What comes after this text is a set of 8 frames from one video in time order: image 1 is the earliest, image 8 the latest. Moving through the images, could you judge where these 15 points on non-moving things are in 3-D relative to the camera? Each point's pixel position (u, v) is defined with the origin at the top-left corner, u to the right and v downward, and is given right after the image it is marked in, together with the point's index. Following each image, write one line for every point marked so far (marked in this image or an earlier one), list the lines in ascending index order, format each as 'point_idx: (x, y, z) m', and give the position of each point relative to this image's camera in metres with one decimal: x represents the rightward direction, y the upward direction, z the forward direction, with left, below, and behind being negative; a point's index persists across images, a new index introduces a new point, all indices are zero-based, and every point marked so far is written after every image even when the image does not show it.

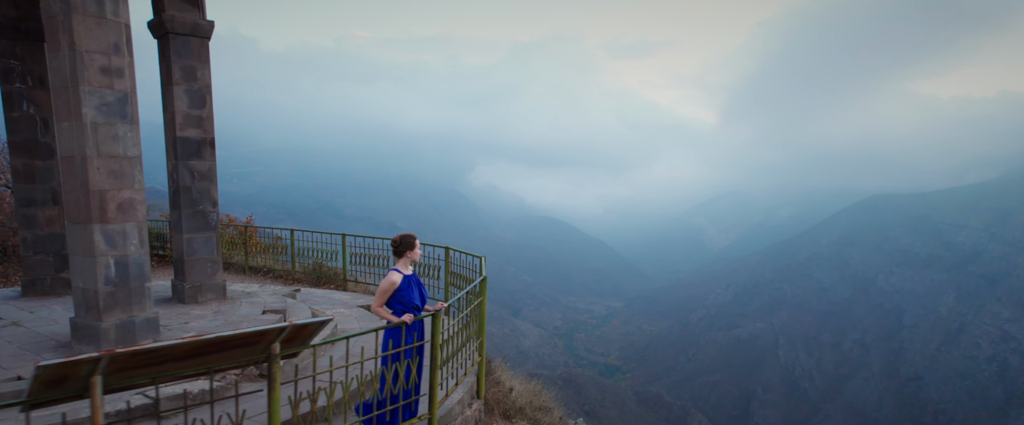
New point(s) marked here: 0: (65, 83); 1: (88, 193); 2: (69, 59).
0: (-4.0, +1.2, +5.2) m
1: (-3.8, +0.2, +5.2) m
2: (-3.9, +1.4, +5.1) m
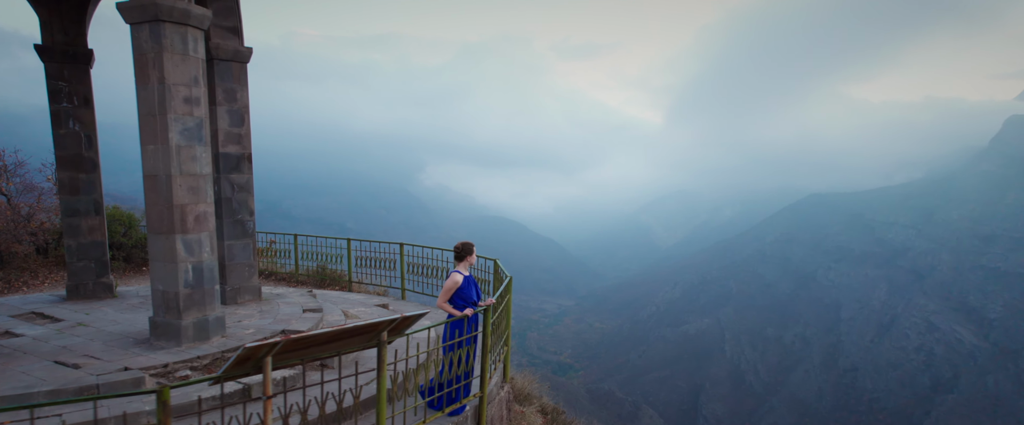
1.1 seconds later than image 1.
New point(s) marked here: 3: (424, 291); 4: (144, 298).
0: (-3.7, +1.0, +5.9) m
1: (-3.5, +0.1, +6.0) m
2: (-3.6, +1.2, +5.9) m
3: (-1.6, -1.4, +10.3) m
4: (-5.4, -1.2, +8.4) m
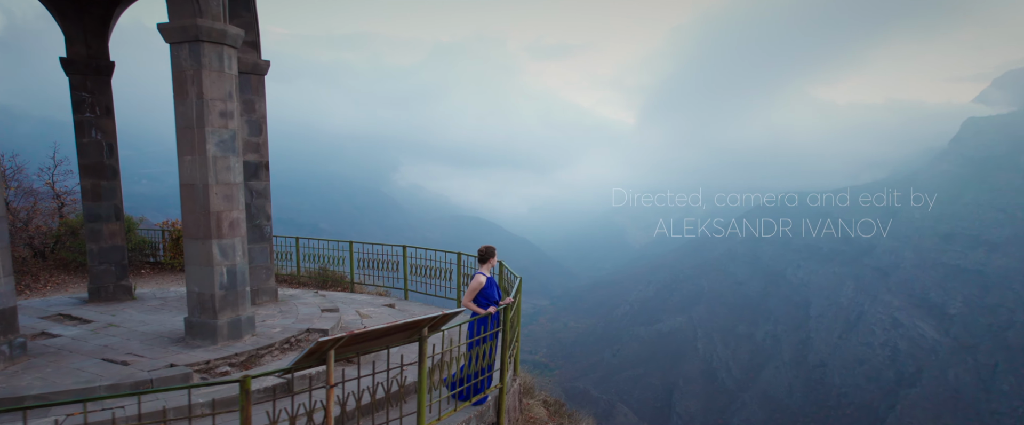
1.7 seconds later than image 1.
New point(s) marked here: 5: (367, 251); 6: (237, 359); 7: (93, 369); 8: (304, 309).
0: (-3.5, +1.0, +6.3) m
1: (-3.4, 0.0, +6.4) m
2: (-3.5, +1.2, +6.3) m
3: (-1.6, -1.5, +10.8) m
4: (-5.3, -1.3, +8.8) m
5: (-3.0, -0.8, +11.9) m
6: (-3.0, -1.6, +6.3) m
7: (-4.1, -1.5, +5.7) m
8: (-2.9, -1.4, +8.1) m
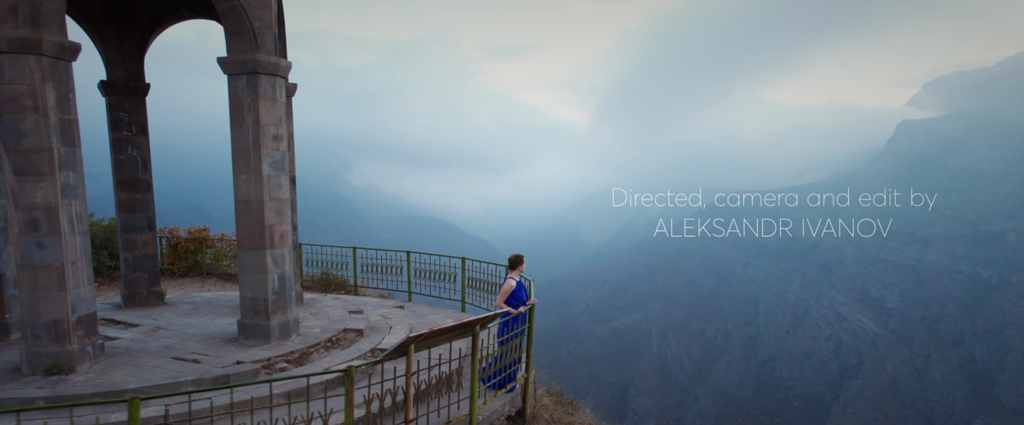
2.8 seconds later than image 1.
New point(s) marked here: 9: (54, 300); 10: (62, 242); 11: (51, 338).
0: (-3.2, +0.8, +7.1) m
1: (-3.1, -0.2, +7.1) m
2: (-3.2, +1.0, +7.1) m
3: (-1.7, -1.6, +11.6) m
4: (-5.2, -1.5, +9.4) m
5: (-3.1, -1.0, +12.7) m
6: (-2.7, -1.7, +7.0) m
7: (-3.8, -1.7, +6.4) m
8: (-2.8, -1.5, +8.9) m
9: (-4.8, -0.9, +6.1) m
10: (-4.7, -0.3, +6.1) m
11: (-4.9, -1.3, +6.1) m
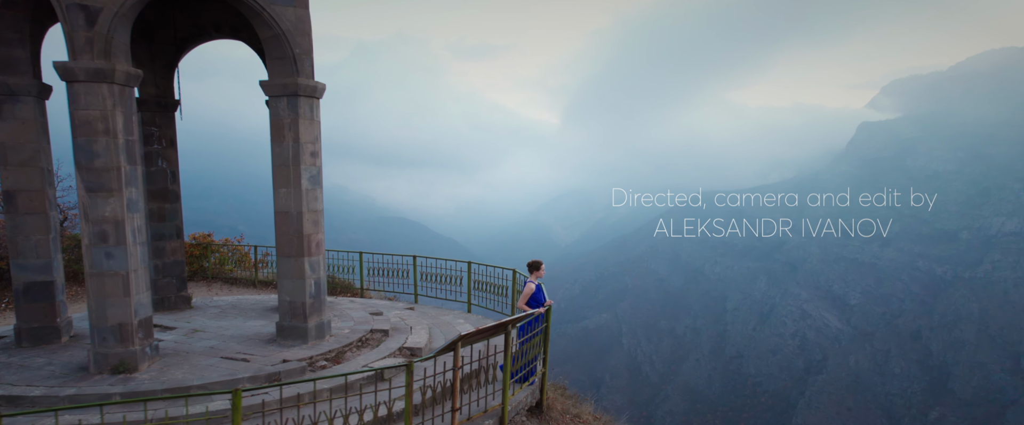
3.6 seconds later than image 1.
0: (-3.0, +0.7, +7.7) m
1: (-2.8, -0.3, +7.8) m
2: (-2.9, +0.9, +7.7) m
3: (-1.6, -1.8, +12.3) m
4: (-5.0, -1.6, +9.9) m
5: (-3.1, -1.1, +13.3) m
6: (-2.4, -1.9, +7.7) m
7: (-3.5, -1.8, +7.0) m
8: (-2.6, -1.7, +9.6) m
9: (-4.5, -1.1, +6.6) m
10: (-4.4, -0.4, +6.6) m
11: (-4.6, -1.5, +6.7) m
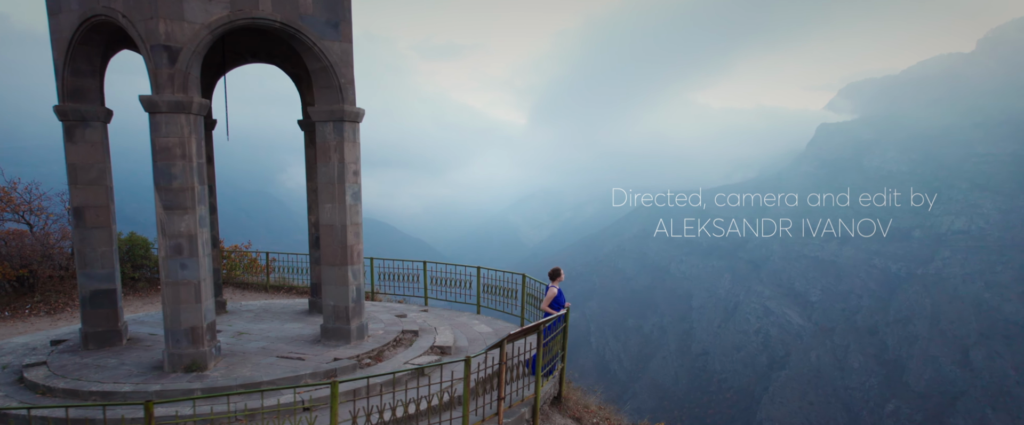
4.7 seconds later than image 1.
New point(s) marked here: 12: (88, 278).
0: (-2.6, +0.5, +8.6) m
1: (-2.5, -0.5, +8.6) m
2: (-2.6, +0.7, +8.6) m
3: (-1.5, -2.0, +13.2) m
4: (-4.8, -1.8, +10.7) m
5: (-3.1, -1.3, +14.2) m
6: (-2.1, -2.1, +8.6) m
7: (-3.1, -2.0, +7.8) m
8: (-2.4, -1.9, +10.4) m
9: (-4.1, -1.3, +7.4) m
10: (-4.0, -0.6, +7.4) m
11: (-4.2, -1.7, +7.4) m
12: (-6.1, -0.9, +8.3) m
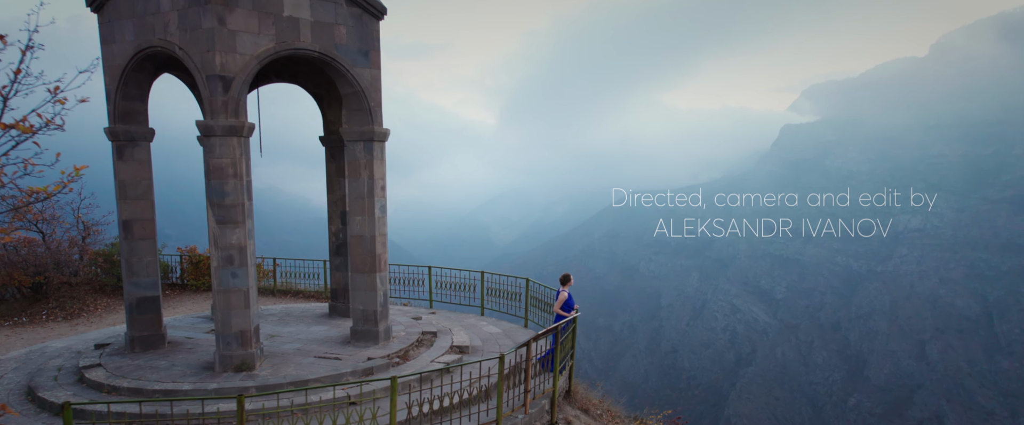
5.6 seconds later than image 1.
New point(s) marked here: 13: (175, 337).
0: (-2.4, +0.3, +9.3) m
1: (-2.3, -0.7, +9.4) m
2: (-2.4, +0.5, +9.3) m
3: (-1.5, -2.1, +14.1) m
4: (-4.7, -2.0, +11.3) m
5: (-3.1, -1.5, +14.9) m
6: (-1.9, -2.3, +9.4) m
7: (-2.8, -2.2, +8.6) m
8: (-2.2, -2.1, +11.2) m
9: (-3.8, -1.4, +8.1) m
10: (-3.7, -0.8, +8.1) m
11: (-3.9, -1.9, +8.1) m
12: (-5.8, -1.1, +8.9) m
13: (-5.6, -2.1, +9.7) m
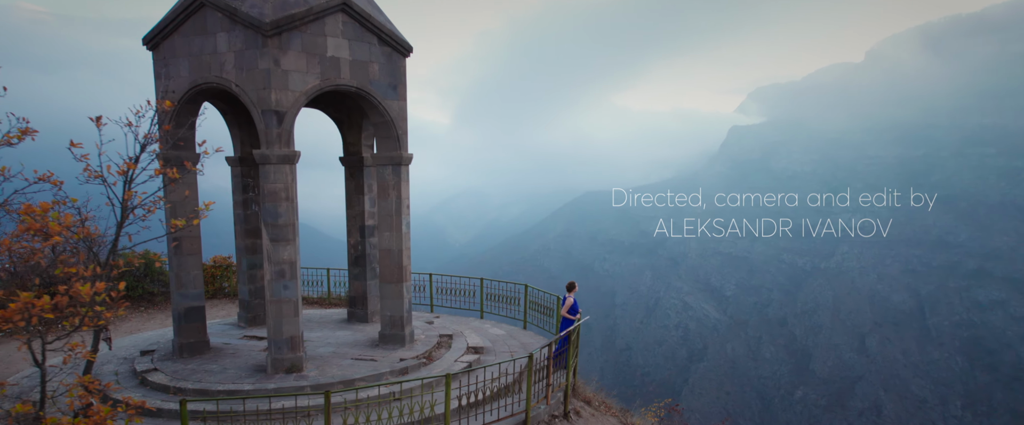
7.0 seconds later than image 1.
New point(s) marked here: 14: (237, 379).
0: (-2.2, 0.0, +10.4) m
1: (-2.0, -1.0, +10.5) m
2: (-2.1, +0.2, +10.4) m
3: (-1.6, -2.4, +15.2) m
4: (-4.6, -2.3, +12.3) m
5: (-3.3, -1.8, +15.9) m
6: (-1.6, -2.6, +10.5) m
7: (-2.5, -2.5, +9.6) m
8: (-2.1, -2.4, +12.3) m
9: (-3.5, -1.7, +9.1) m
10: (-3.4, -1.1, +9.1) m
11: (-3.5, -2.2, +9.1) m
12: (-5.6, -1.4, +9.8) m
13: (-5.4, -2.4, +10.5) m
14: (-4.2, -2.6, +8.9) m
